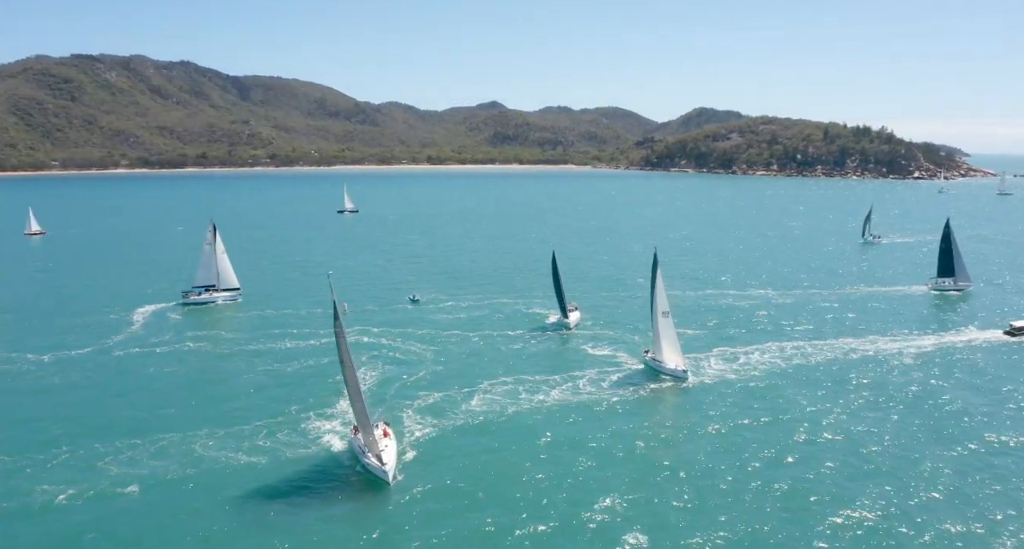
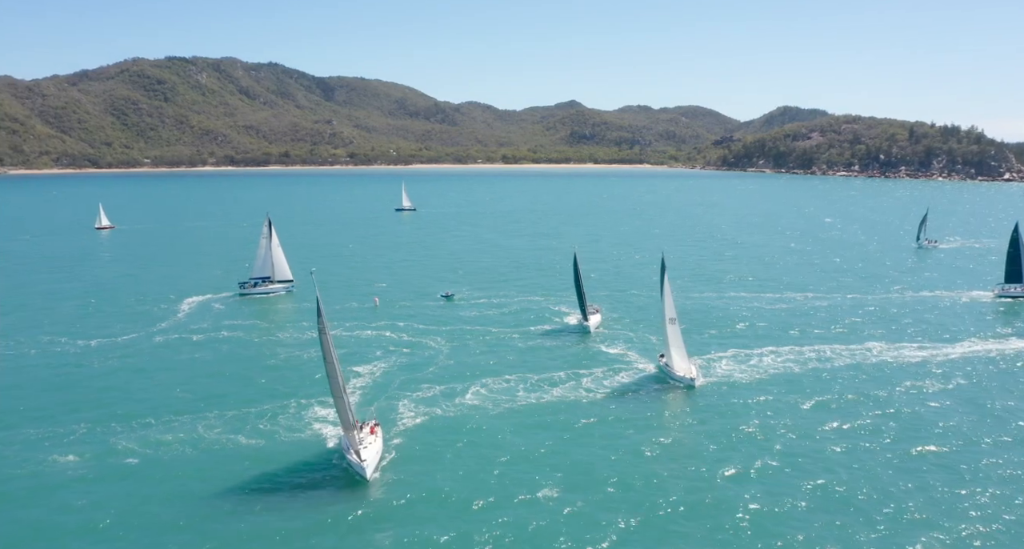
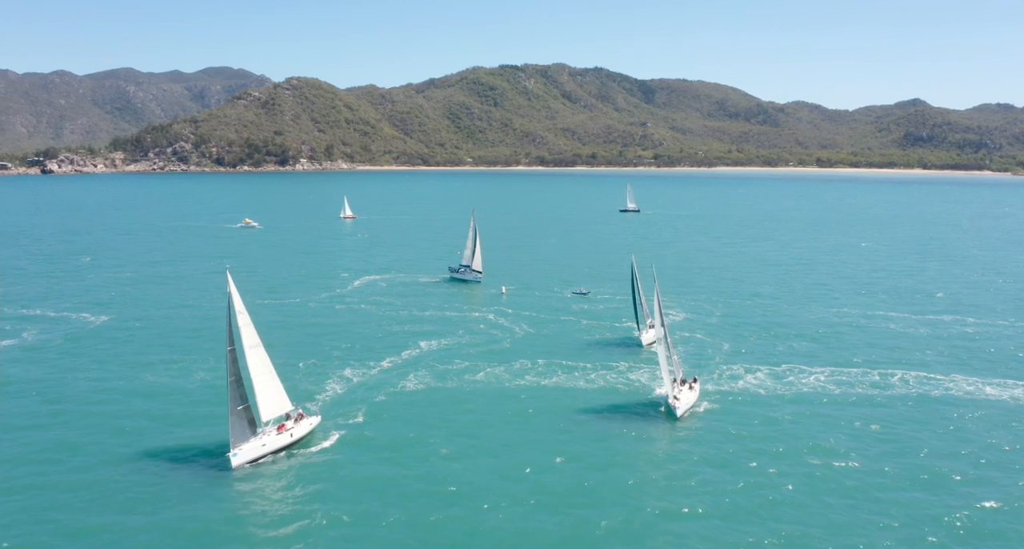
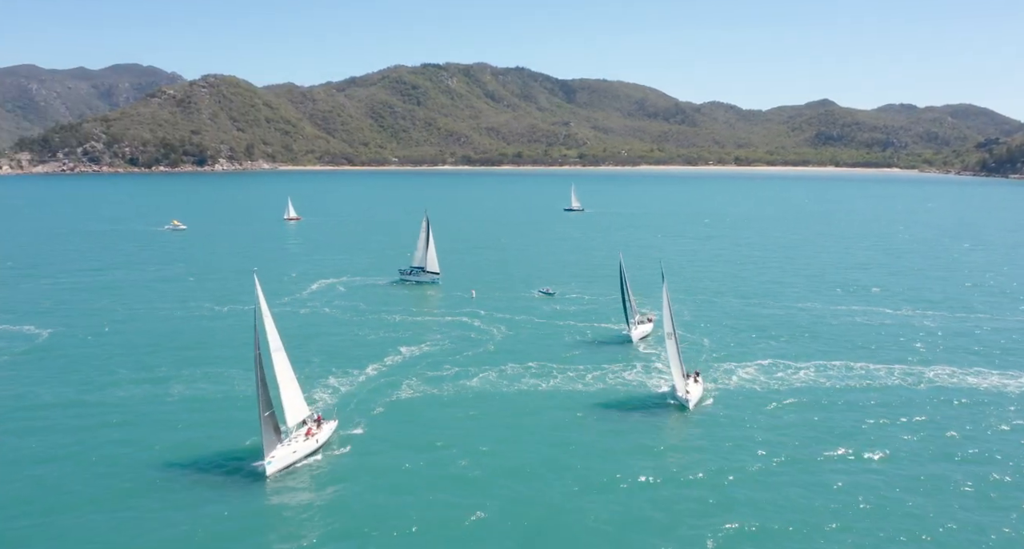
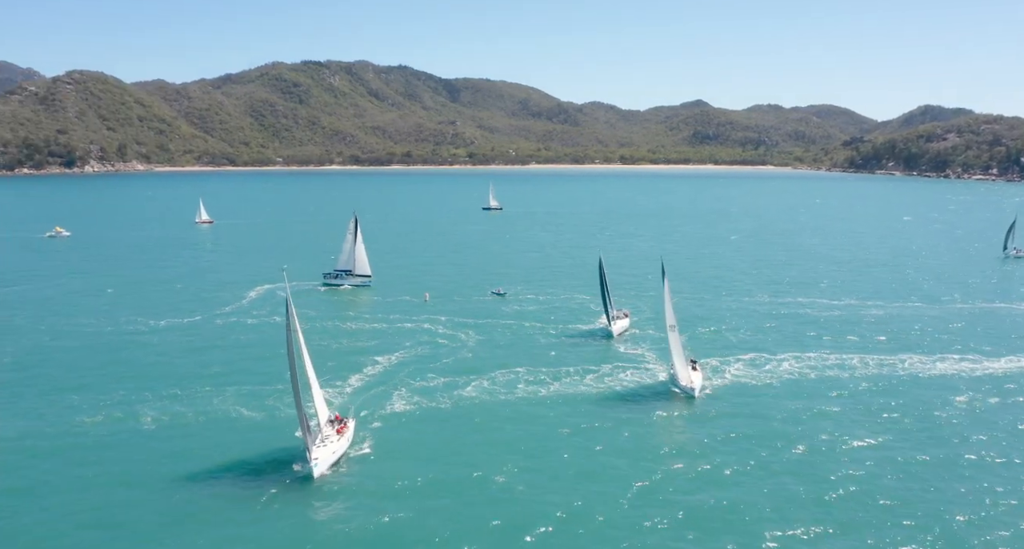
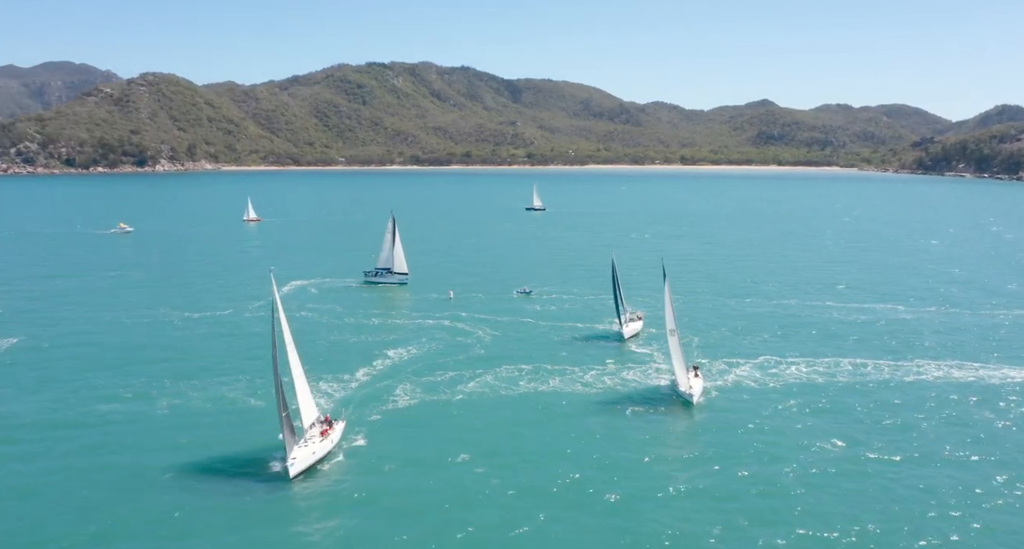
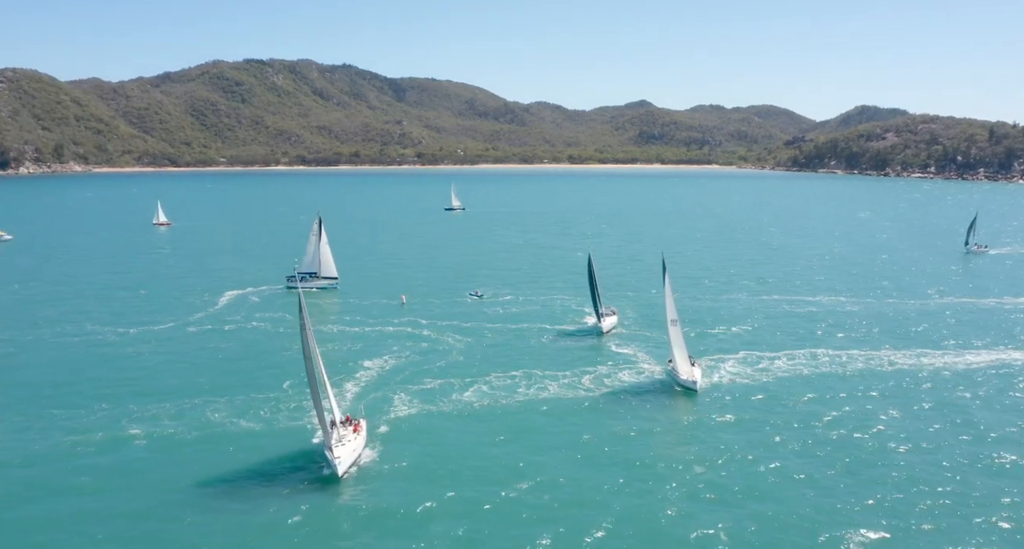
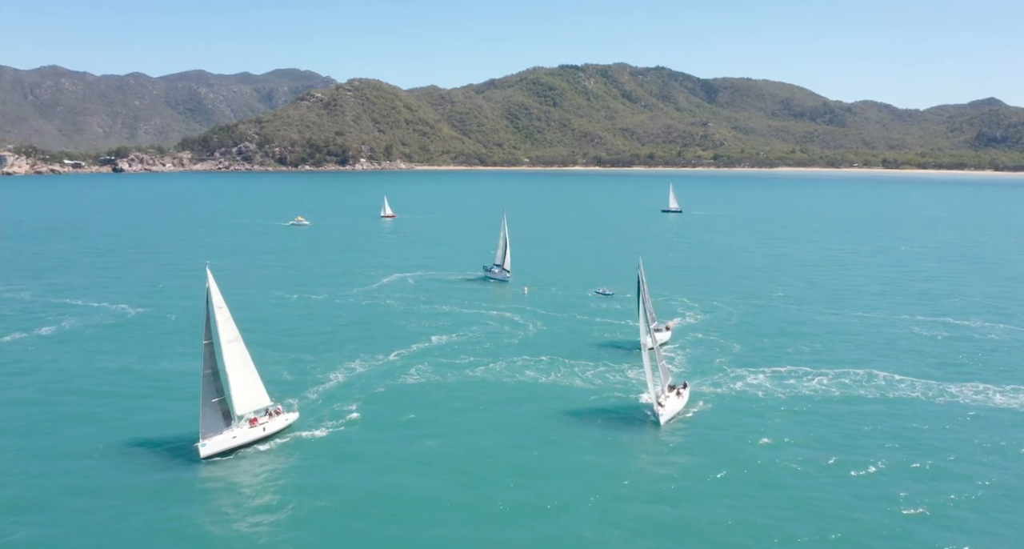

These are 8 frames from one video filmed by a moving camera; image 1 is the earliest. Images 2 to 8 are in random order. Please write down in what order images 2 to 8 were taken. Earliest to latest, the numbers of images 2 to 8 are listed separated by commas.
2, 7, 5, 6, 4, 3, 8
